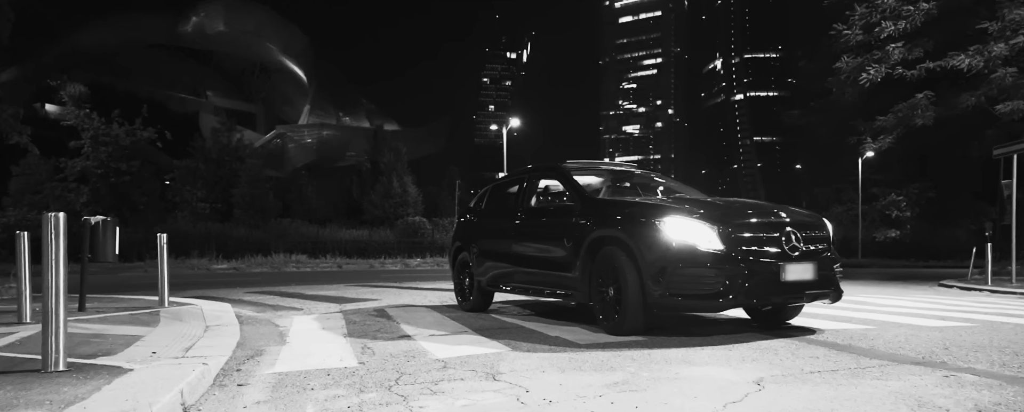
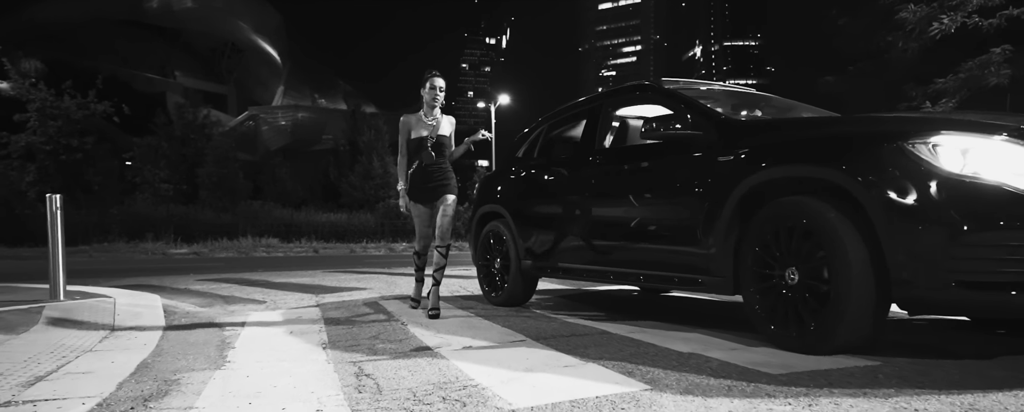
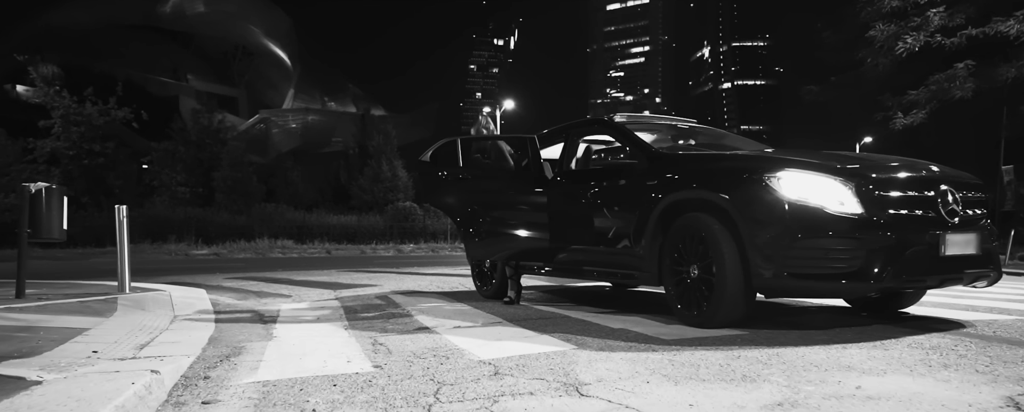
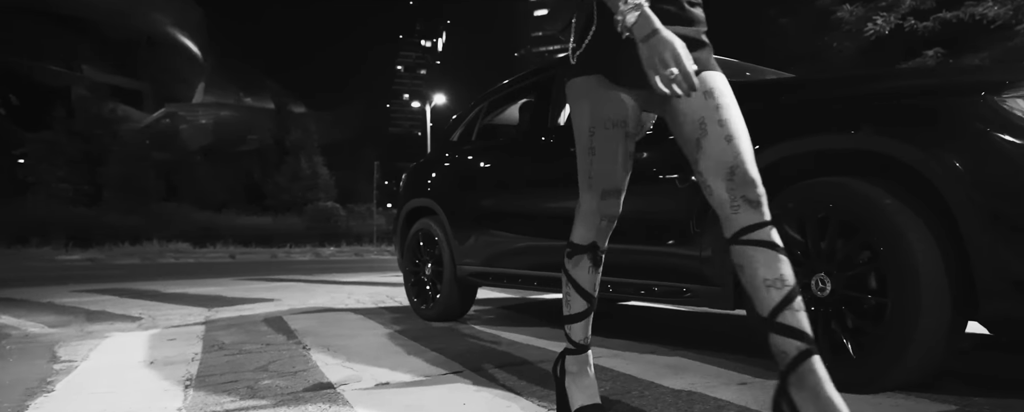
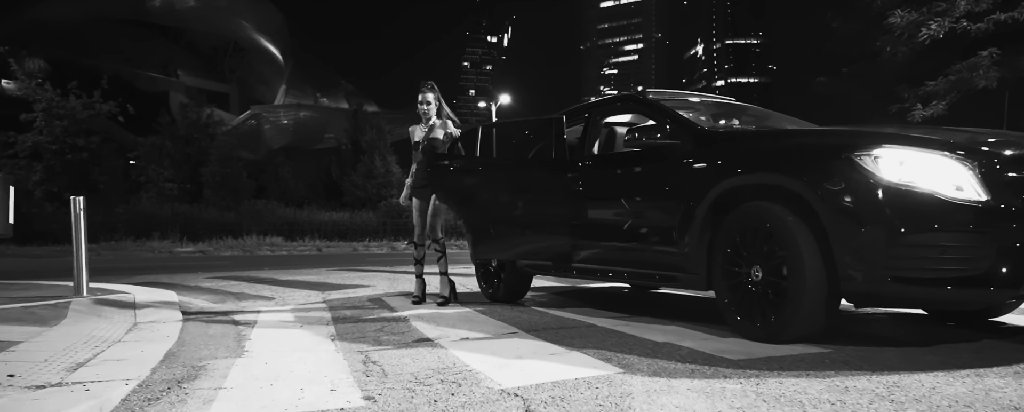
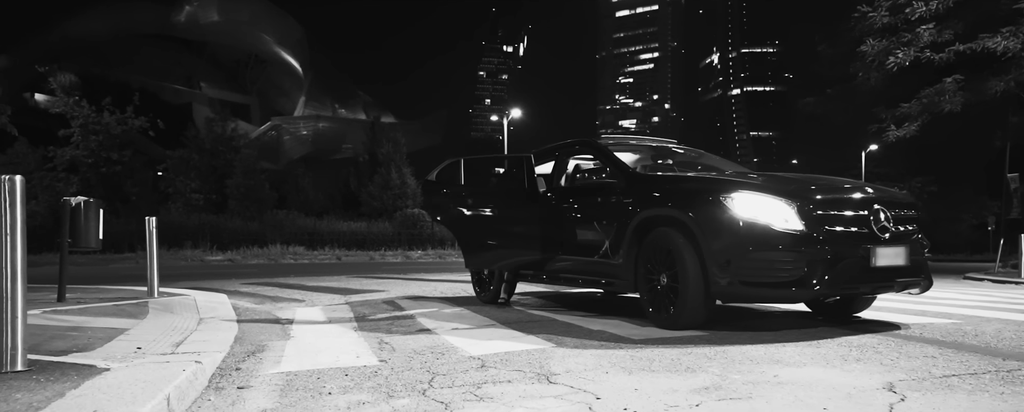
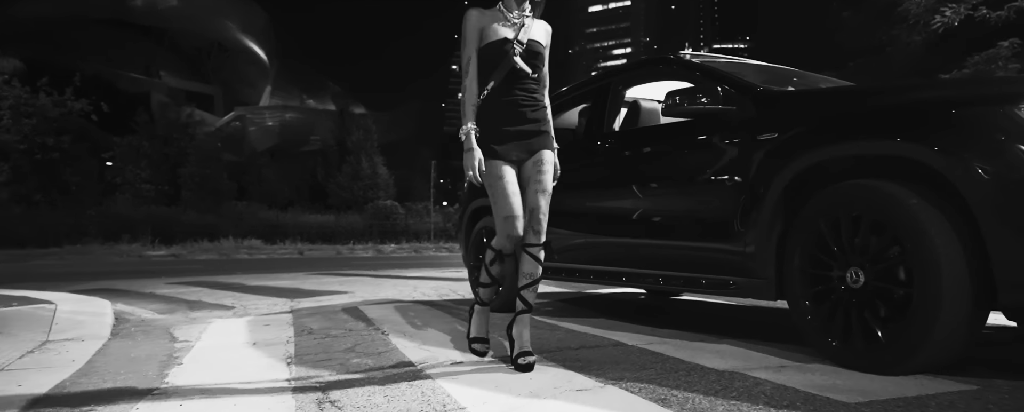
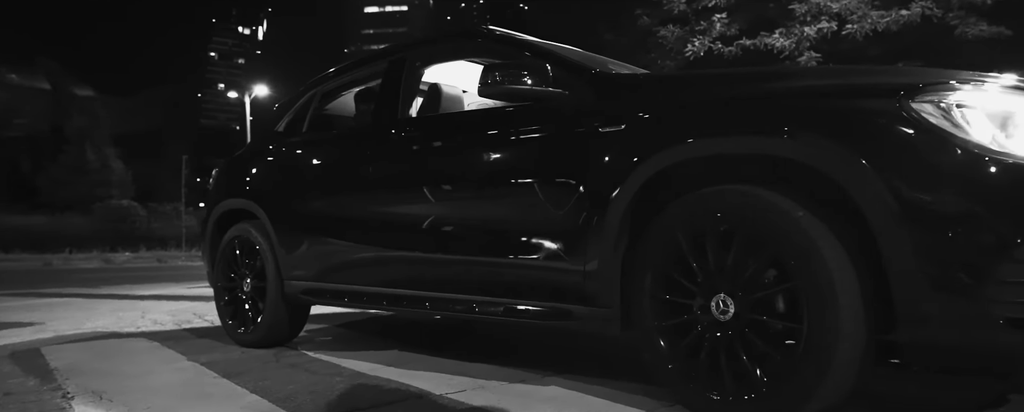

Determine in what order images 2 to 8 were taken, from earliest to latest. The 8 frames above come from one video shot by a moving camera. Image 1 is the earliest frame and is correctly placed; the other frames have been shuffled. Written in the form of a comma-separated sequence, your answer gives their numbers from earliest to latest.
6, 3, 5, 2, 7, 4, 8
